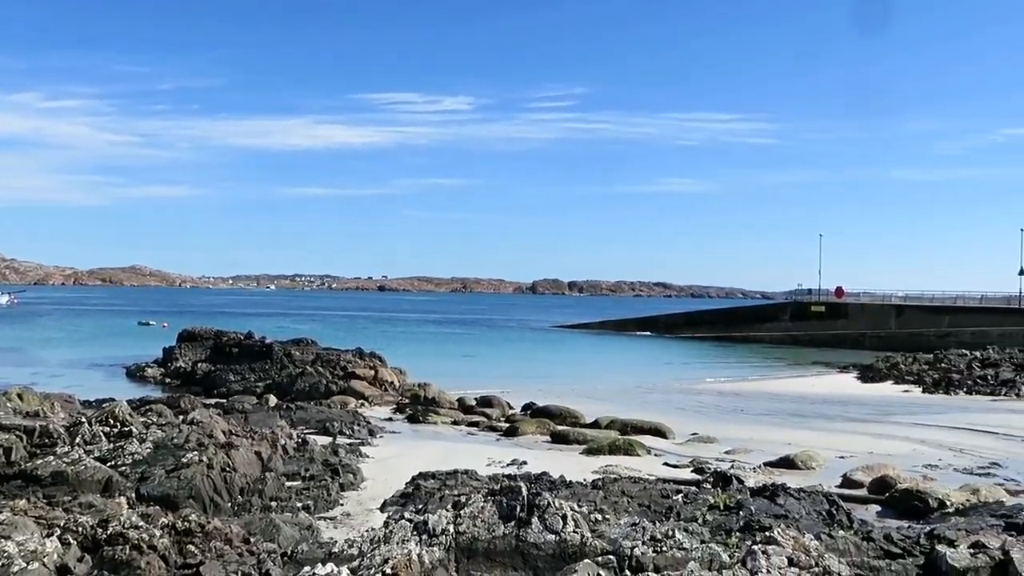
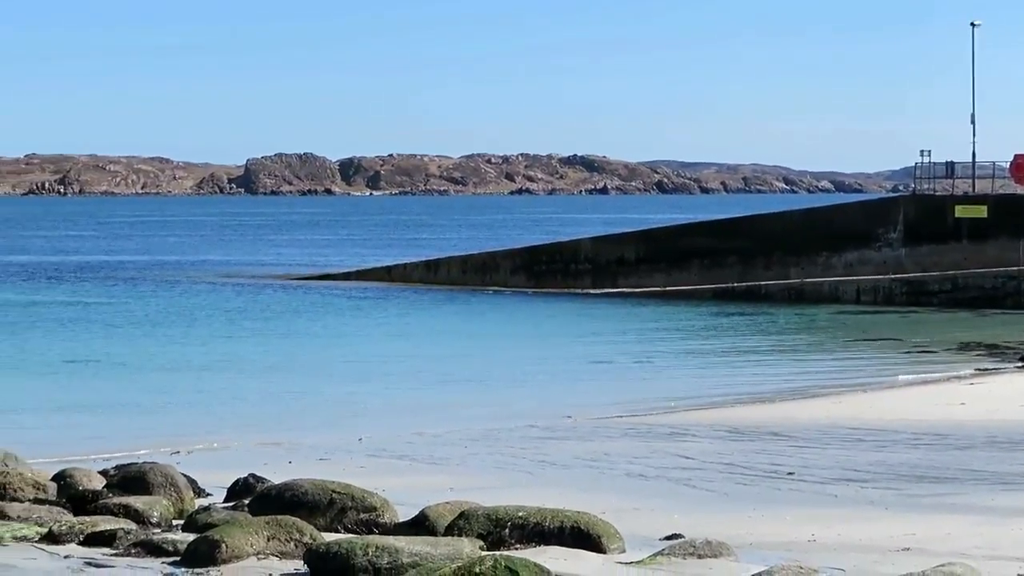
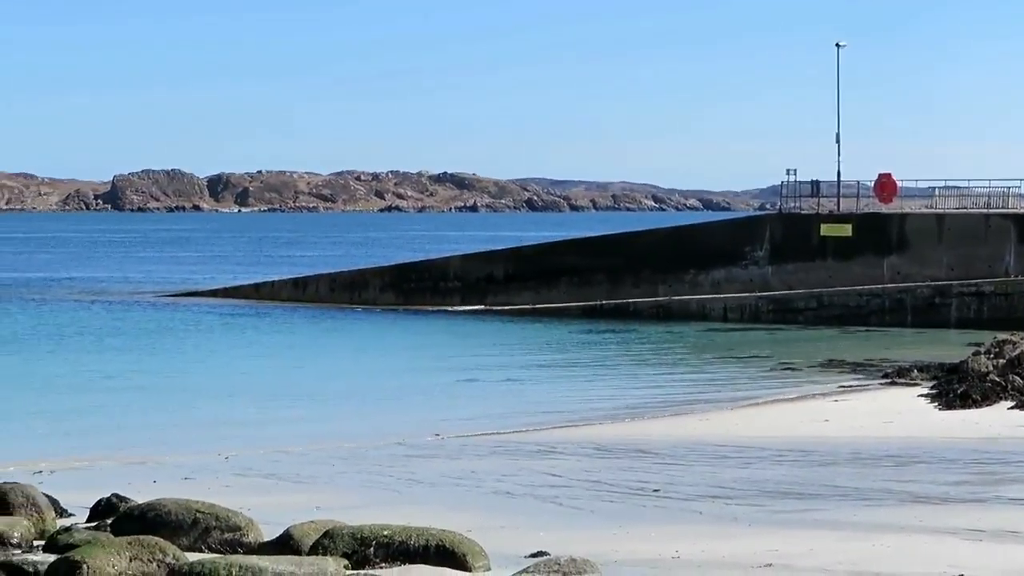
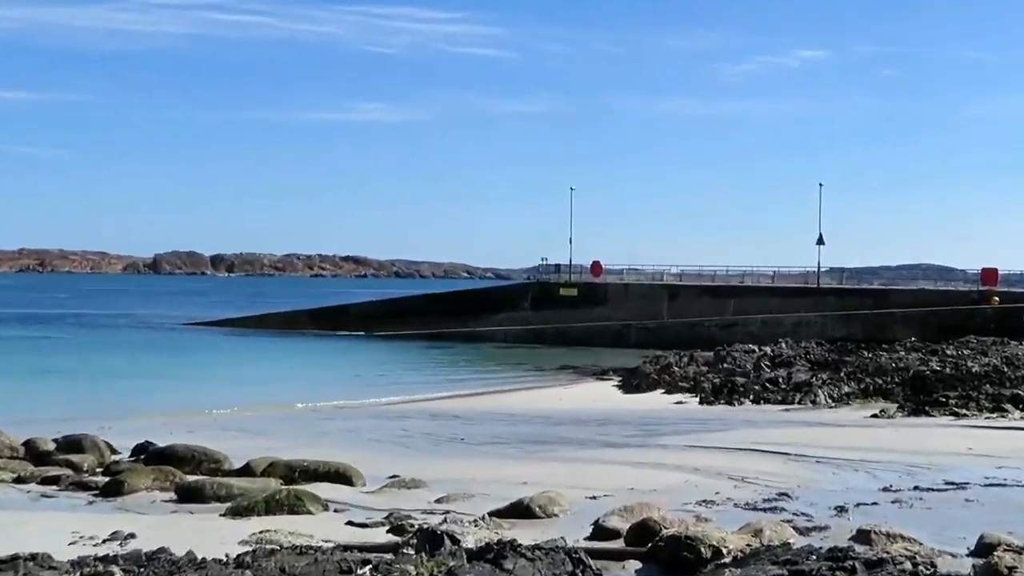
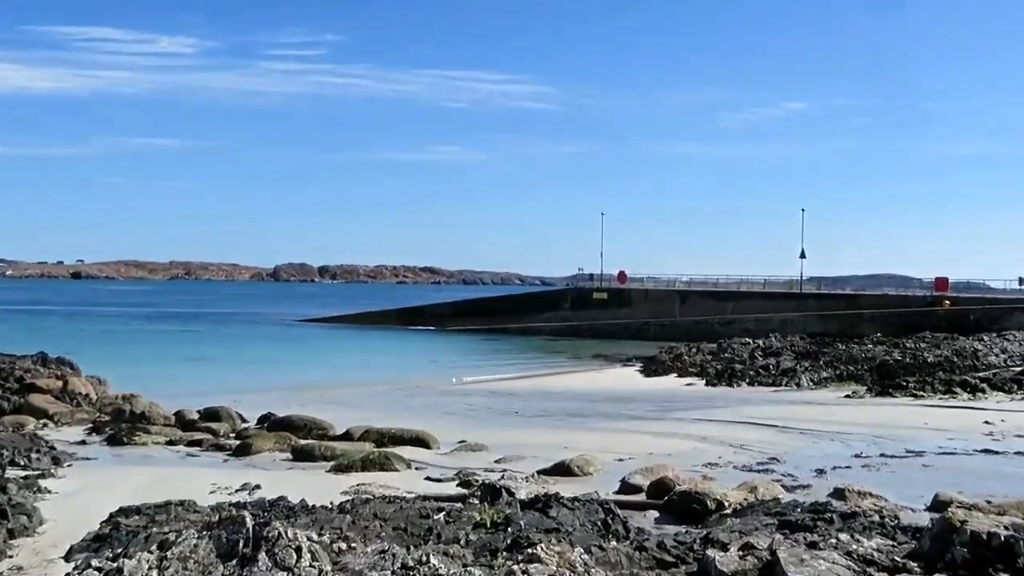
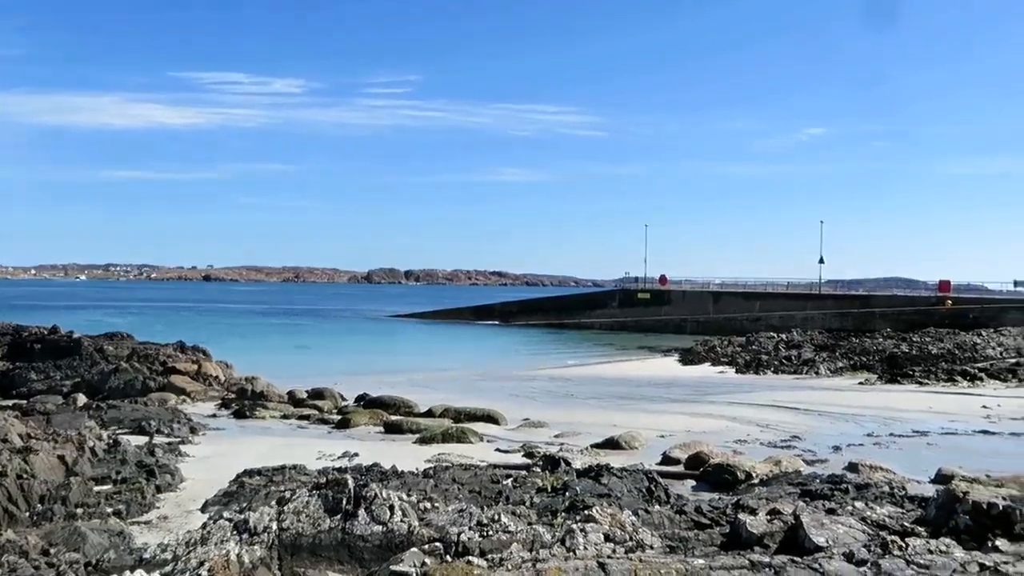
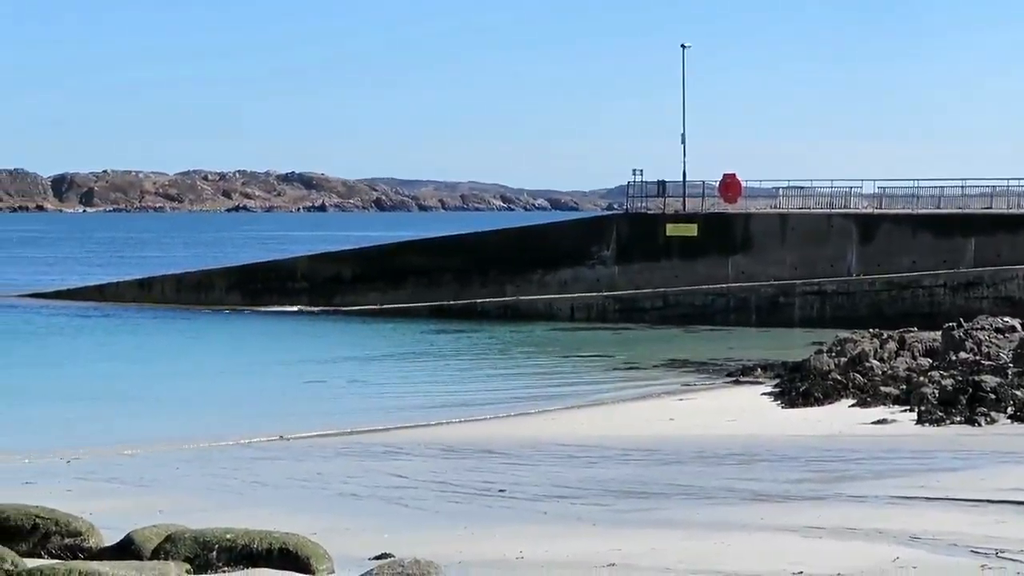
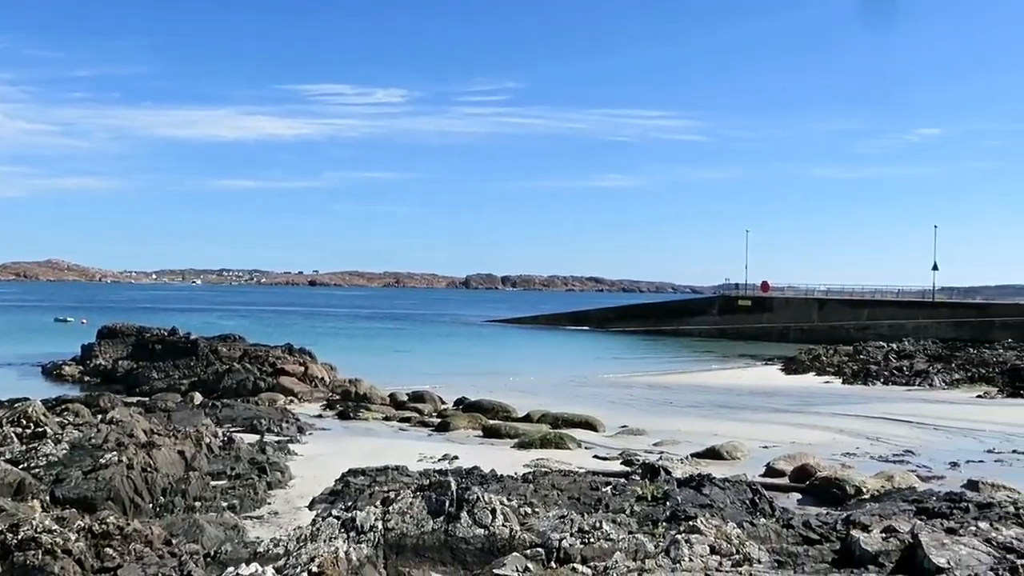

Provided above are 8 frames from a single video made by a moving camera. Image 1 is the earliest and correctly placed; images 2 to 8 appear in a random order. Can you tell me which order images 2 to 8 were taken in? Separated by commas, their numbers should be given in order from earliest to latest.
8, 6, 5, 4, 7, 3, 2
